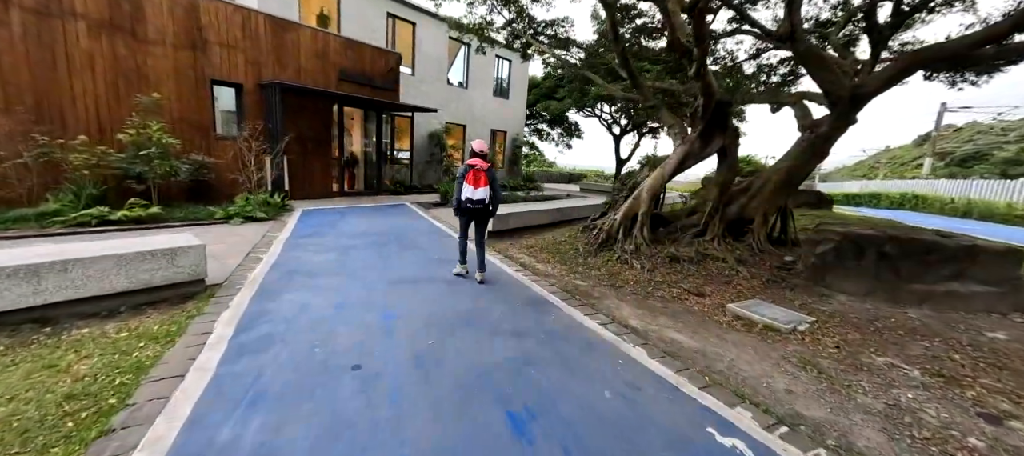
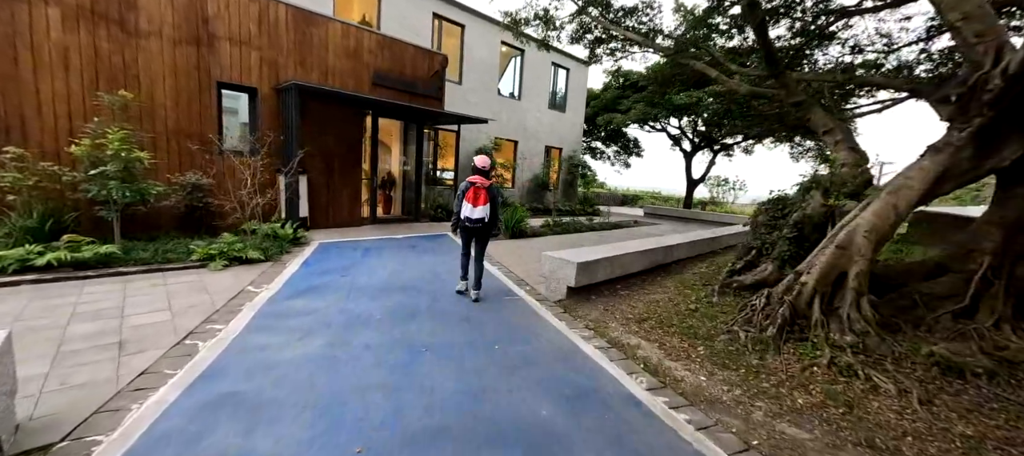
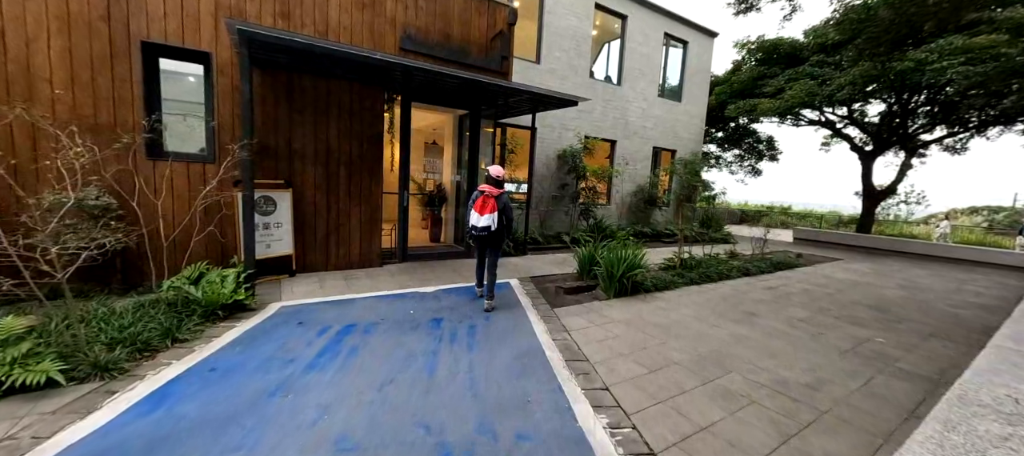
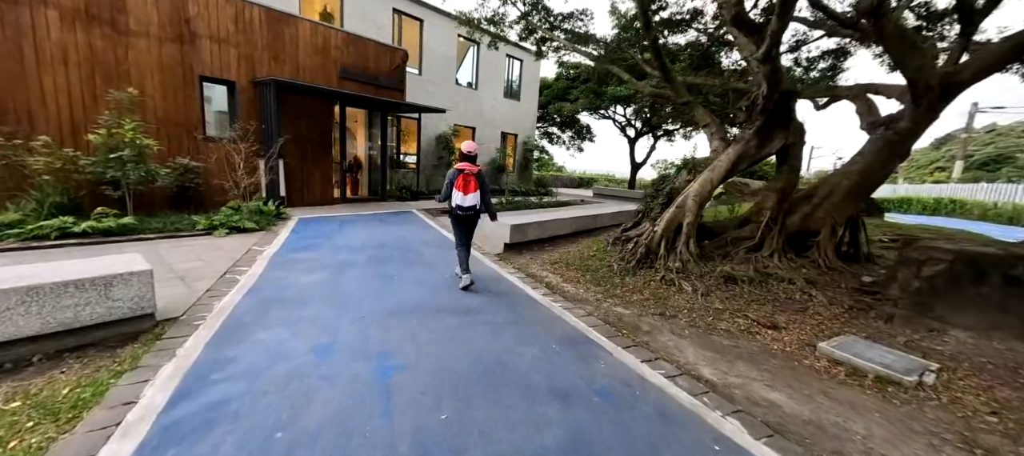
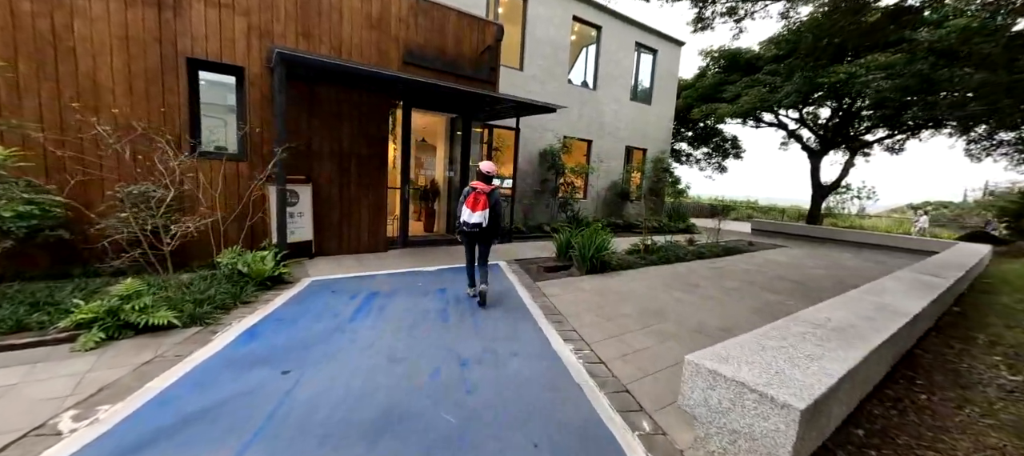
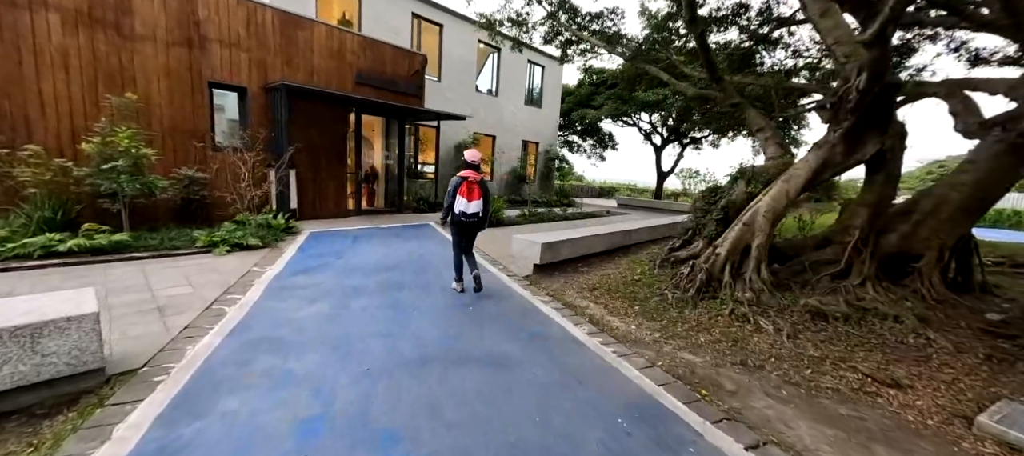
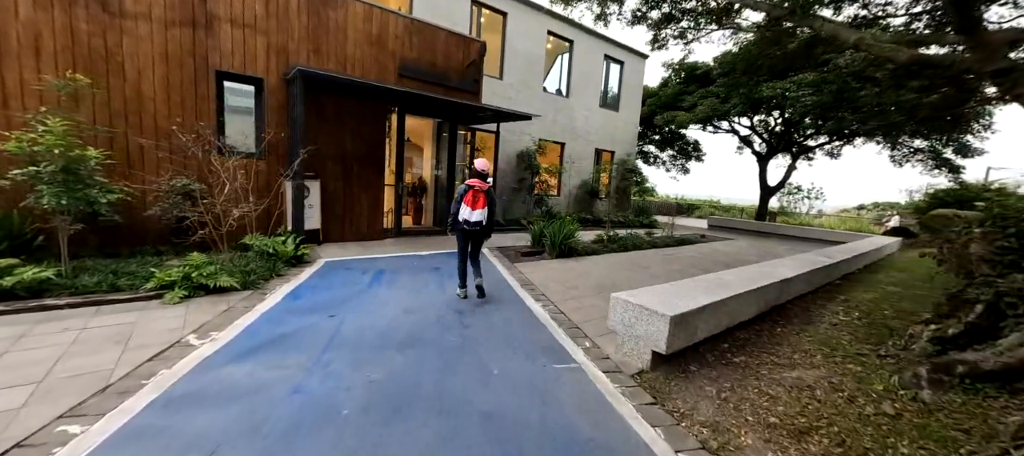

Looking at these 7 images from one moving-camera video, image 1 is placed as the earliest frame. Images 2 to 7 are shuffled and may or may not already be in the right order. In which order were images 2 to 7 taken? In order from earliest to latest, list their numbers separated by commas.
4, 6, 2, 7, 5, 3
